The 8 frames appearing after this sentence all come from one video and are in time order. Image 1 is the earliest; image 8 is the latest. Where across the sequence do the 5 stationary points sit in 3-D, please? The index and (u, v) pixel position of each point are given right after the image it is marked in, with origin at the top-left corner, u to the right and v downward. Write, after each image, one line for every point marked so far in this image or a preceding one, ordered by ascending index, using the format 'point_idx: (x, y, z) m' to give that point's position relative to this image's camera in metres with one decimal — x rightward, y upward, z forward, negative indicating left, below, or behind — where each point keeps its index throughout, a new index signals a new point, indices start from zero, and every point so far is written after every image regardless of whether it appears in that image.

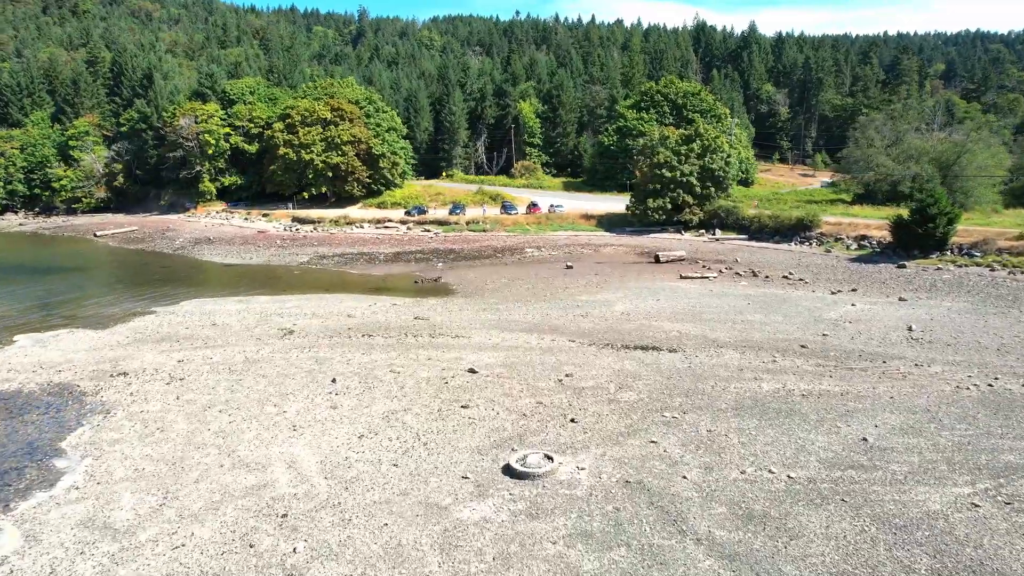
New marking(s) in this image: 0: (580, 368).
0: (+2.0, -2.3, +19.6) m
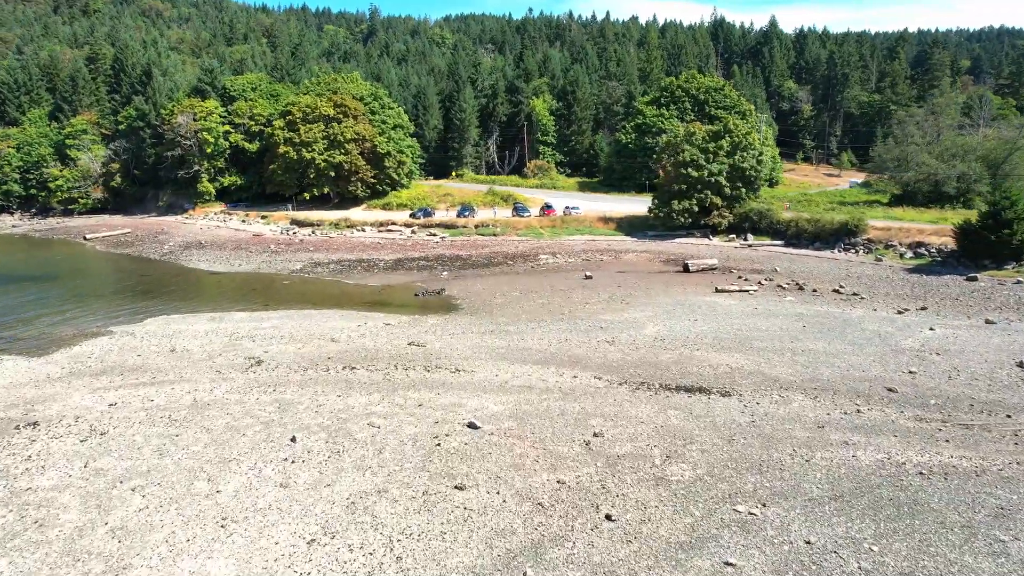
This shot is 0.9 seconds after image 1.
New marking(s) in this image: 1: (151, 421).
0: (+2.2, -3.0, +15.2) m
1: (-8.6, -3.2, +16.0) m
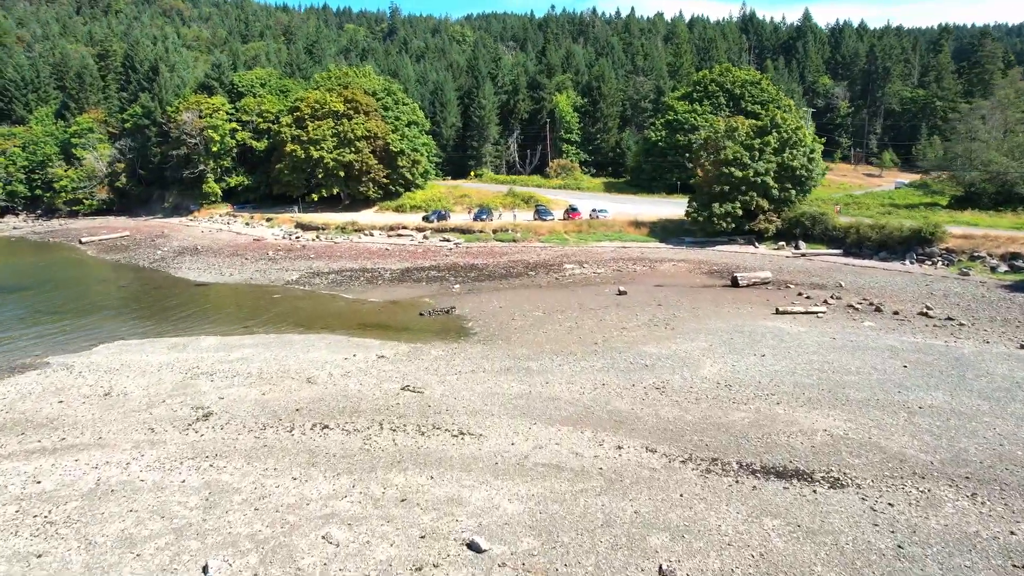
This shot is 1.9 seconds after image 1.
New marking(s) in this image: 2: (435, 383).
0: (+2.6, -3.8, +10.1) m
1: (-8.2, -3.9, +11.3) m
2: (-2.2, -2.7, +19.0) m
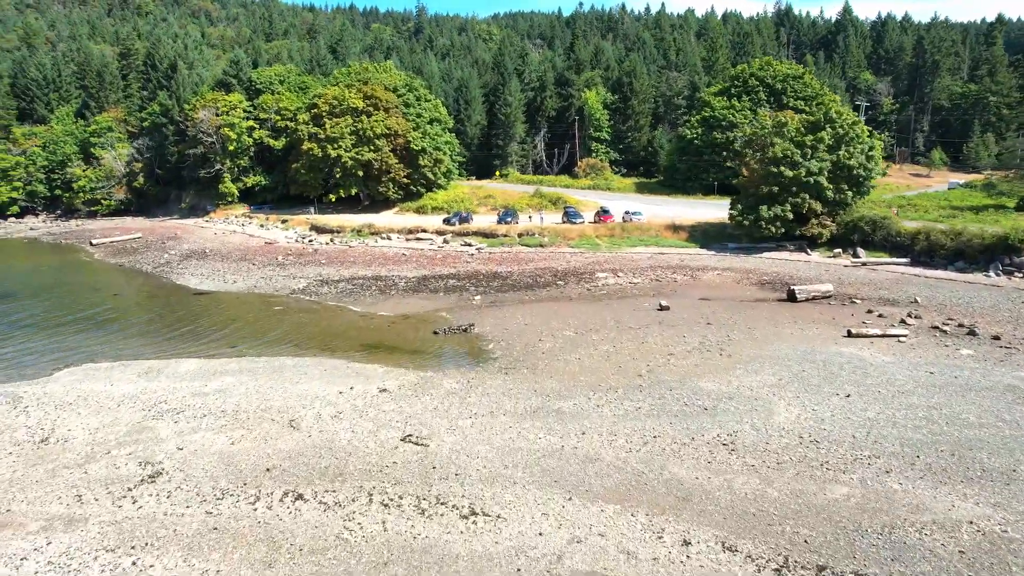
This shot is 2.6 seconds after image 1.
0: (+2.8, -4.4, +6.3) m
1: (-7.9, -4.4, +7.9) m
2: (-1.6, -3.2, +15.3) m
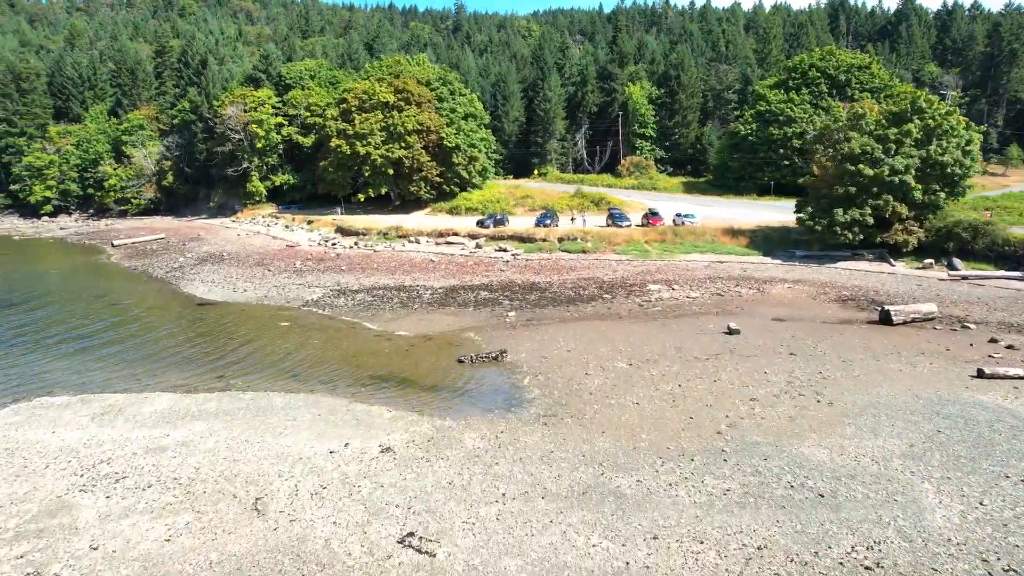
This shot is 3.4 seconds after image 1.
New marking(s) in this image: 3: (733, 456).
0: (+3.0, -5.1, +1.8) m
1: (-7.6, -5.0, +3.9) m
2: (-0.9, -3.9, +11.0) m
3: (+4.5, -3.3, +13.8) m
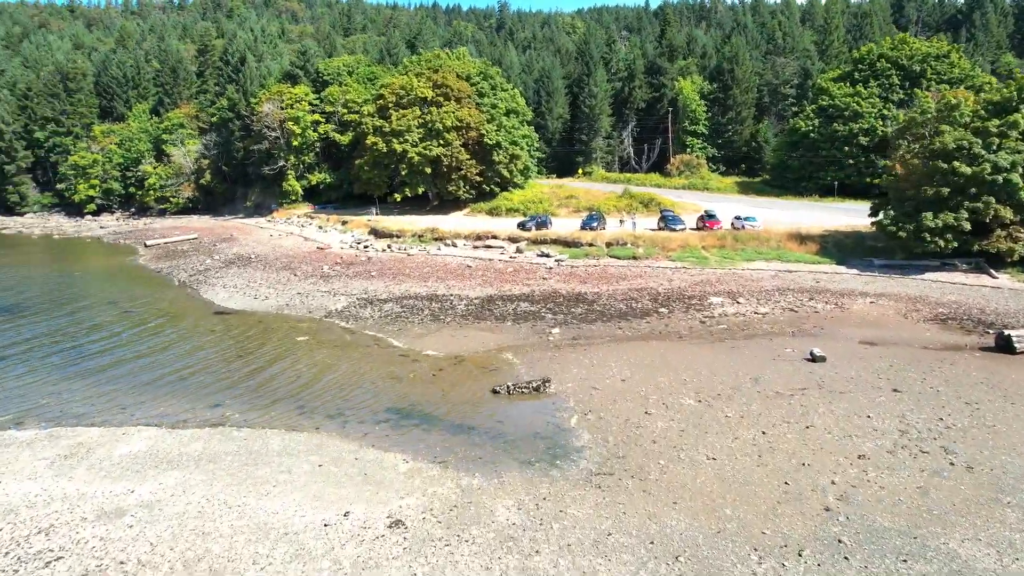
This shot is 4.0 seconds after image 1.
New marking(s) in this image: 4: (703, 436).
0: (+3.0, -5.7, -1.7) m
1: (-7.5, -5.4, +1.0) m
2: (-0.3, -4.4, +7.7) m
3: (+5.2, -3.9, +10.2) m
4: (+4.4, -3.3, +15.2) m
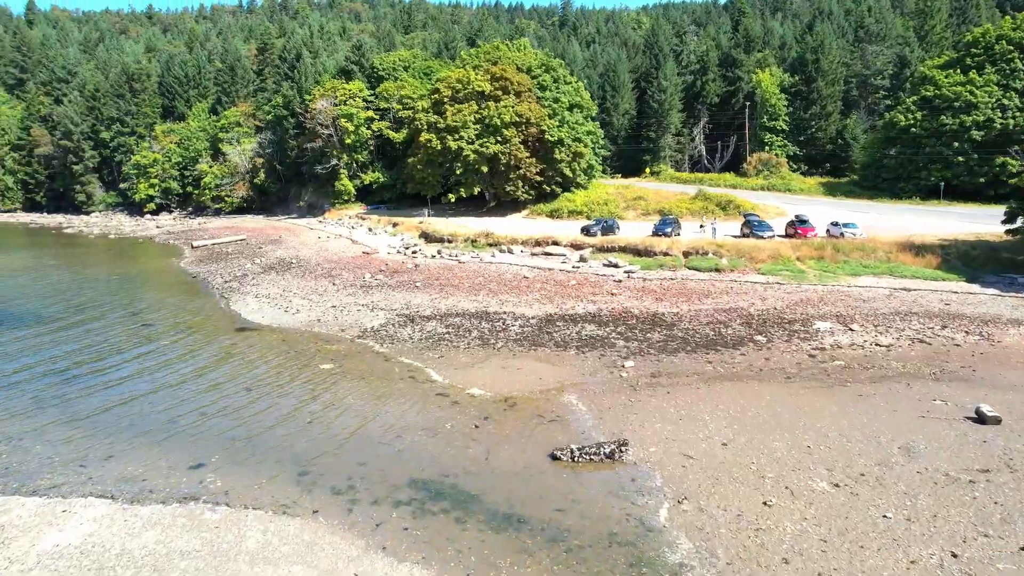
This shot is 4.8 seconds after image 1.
0: (+2.5, -6.4, -6.4) m
1: (-7.7, -6.0, -2.8) m
2: (0.0, -5.0, +3.3) m
3: (+5.8, -4.7, +5.2) m
4: (+5.4, -4.0, +10.3) m
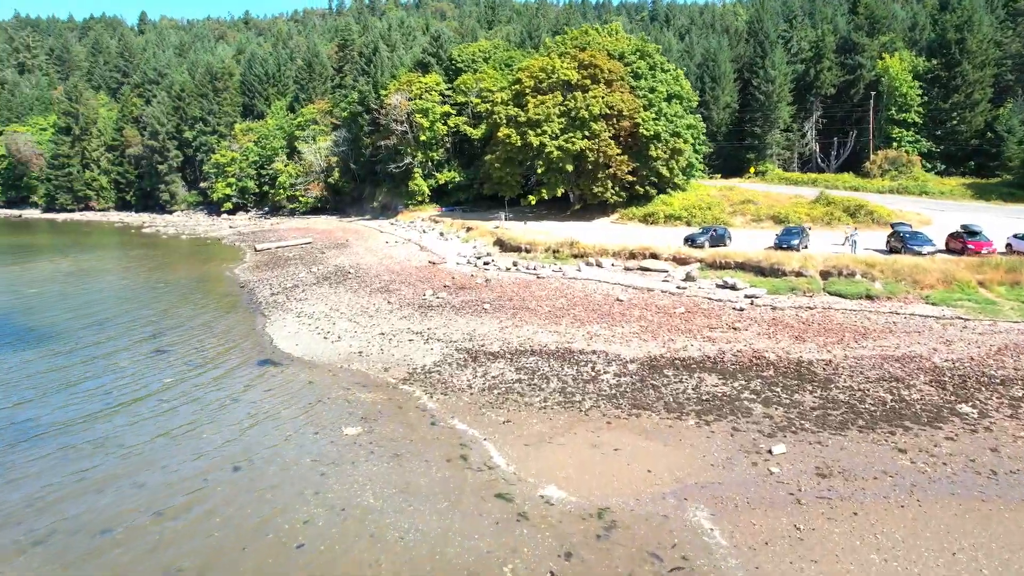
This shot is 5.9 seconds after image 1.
0: (+1.2, -7.4, -12.8) m
1: (-8.5, -6.8, -8.0) m
2: (-0.1, -6.0, -2.9) m
3: (+5.9, -5.7, -1.6) m
4: (+6.1, -5.1, +3.5) m
